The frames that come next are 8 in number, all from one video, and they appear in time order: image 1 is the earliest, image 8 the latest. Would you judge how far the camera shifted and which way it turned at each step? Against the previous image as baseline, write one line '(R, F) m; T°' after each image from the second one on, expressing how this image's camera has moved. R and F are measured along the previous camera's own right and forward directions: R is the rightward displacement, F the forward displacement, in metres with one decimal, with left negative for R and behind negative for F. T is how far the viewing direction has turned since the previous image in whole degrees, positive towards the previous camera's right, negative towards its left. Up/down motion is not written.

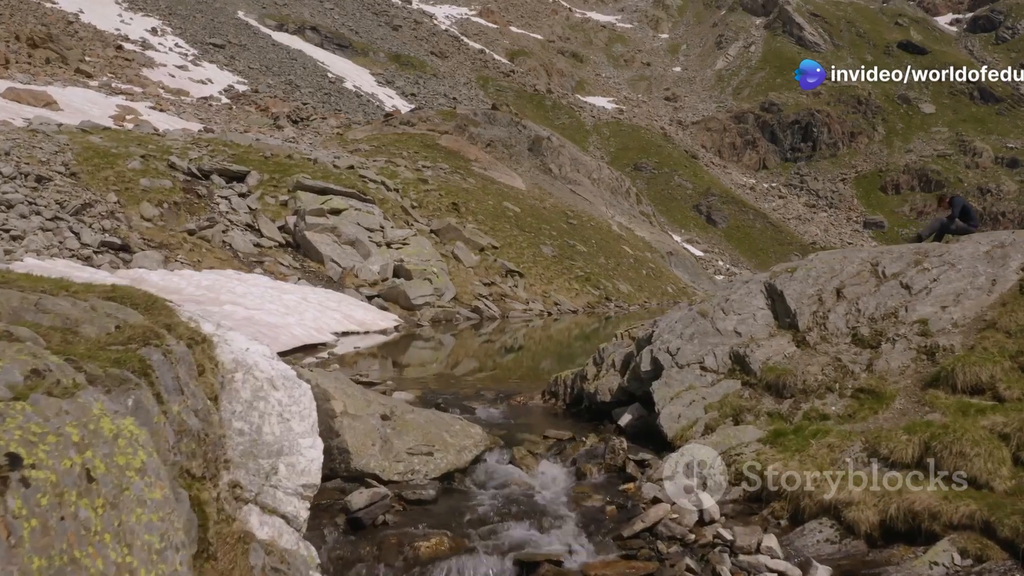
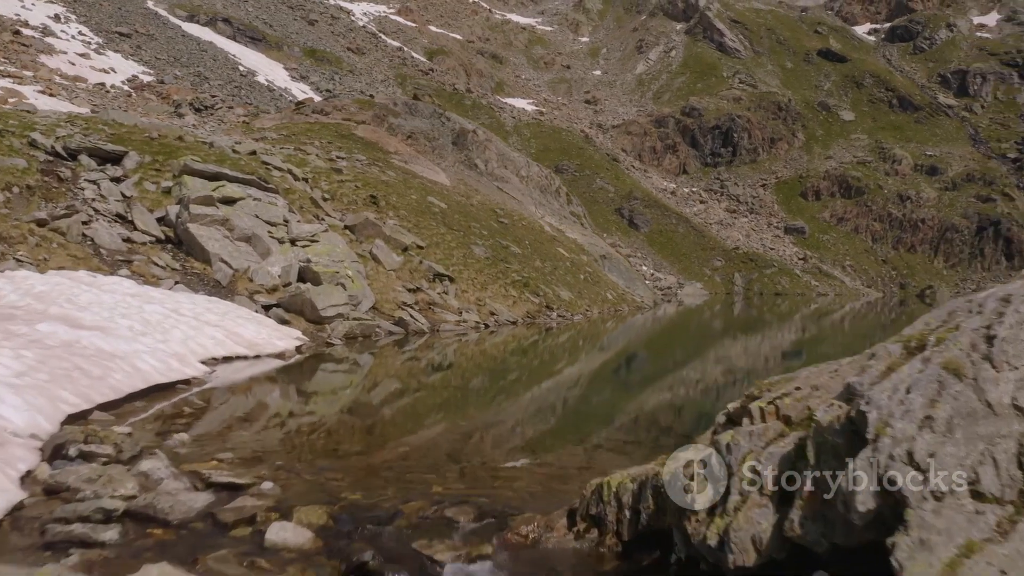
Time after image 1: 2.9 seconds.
(-0.3, +3.8) m; +4°
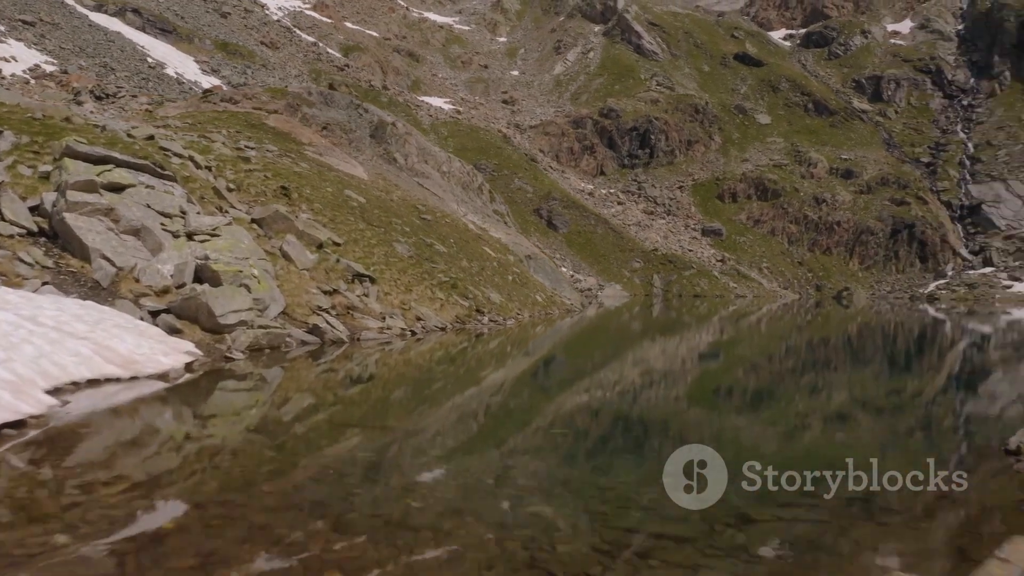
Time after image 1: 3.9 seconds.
(-0.2, +2.1) m; +4°
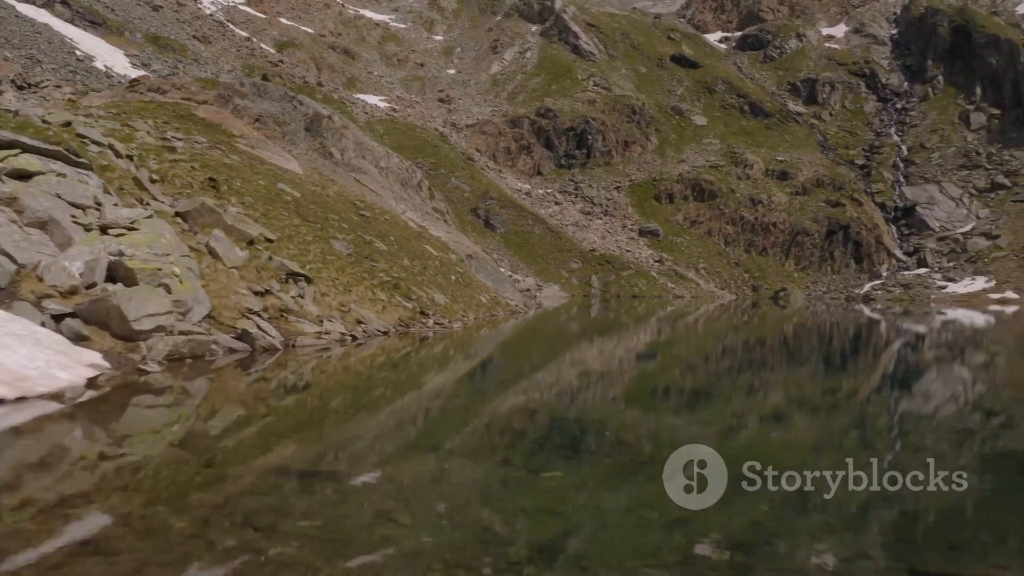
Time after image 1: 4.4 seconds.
(-0.2, +1.3) m; +3°
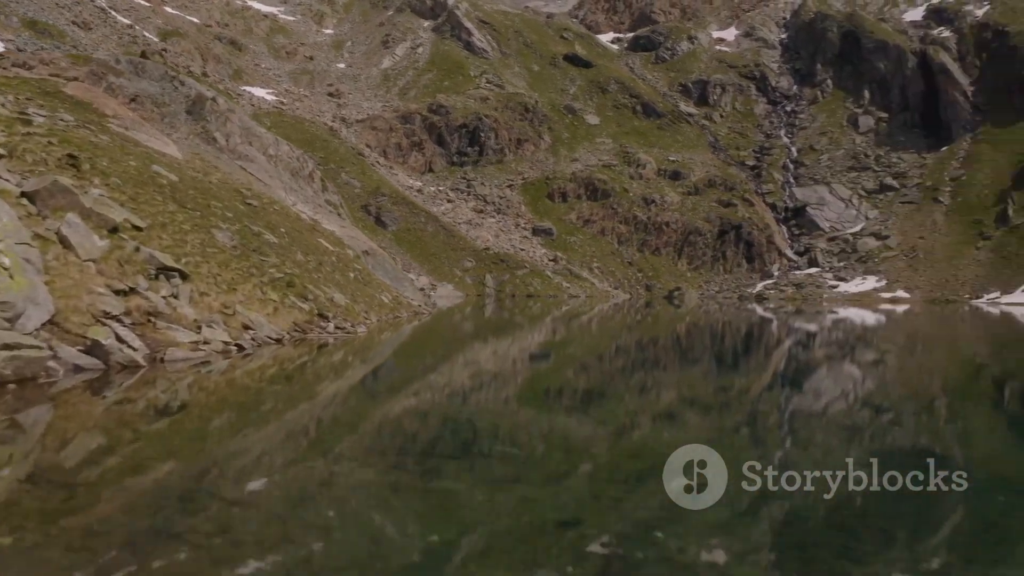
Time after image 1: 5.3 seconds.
(-0.3, +2.4) m; +5°
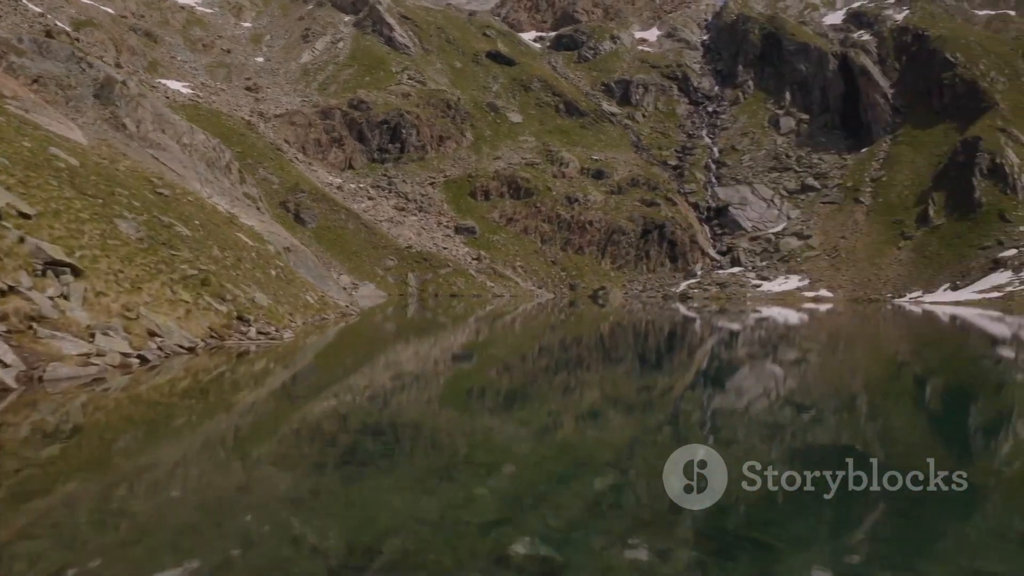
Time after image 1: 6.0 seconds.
(-0.3, +1.7) m; +4°
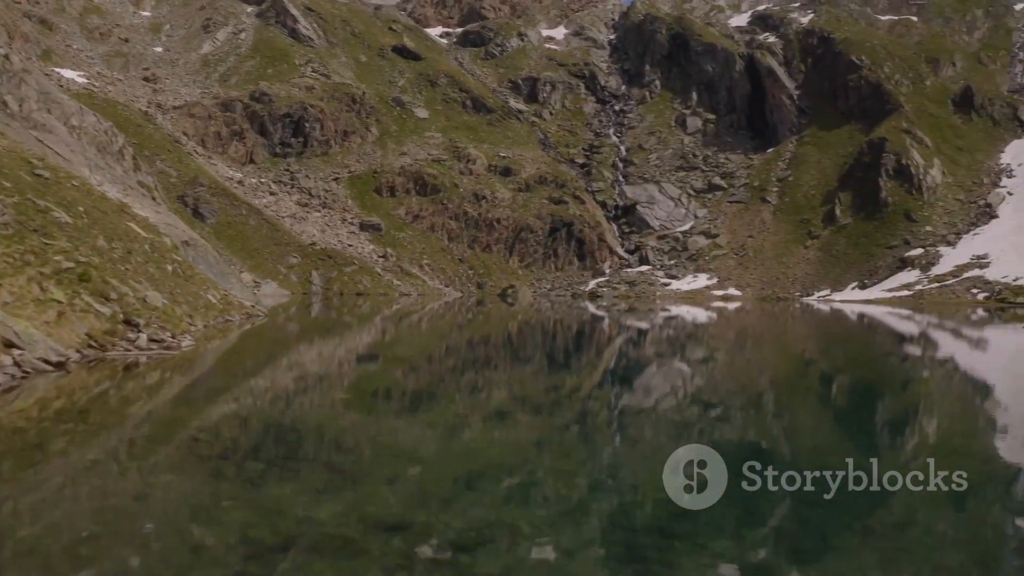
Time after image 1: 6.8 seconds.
(-0.3, +2.0) m; +5°
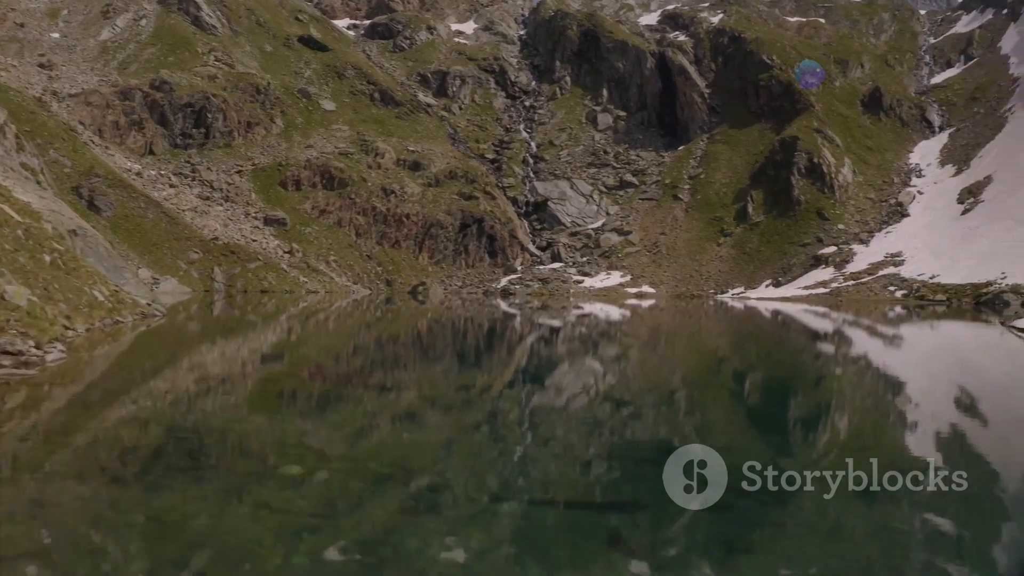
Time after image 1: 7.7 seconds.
(+0.7, +2.6) m; +4°
